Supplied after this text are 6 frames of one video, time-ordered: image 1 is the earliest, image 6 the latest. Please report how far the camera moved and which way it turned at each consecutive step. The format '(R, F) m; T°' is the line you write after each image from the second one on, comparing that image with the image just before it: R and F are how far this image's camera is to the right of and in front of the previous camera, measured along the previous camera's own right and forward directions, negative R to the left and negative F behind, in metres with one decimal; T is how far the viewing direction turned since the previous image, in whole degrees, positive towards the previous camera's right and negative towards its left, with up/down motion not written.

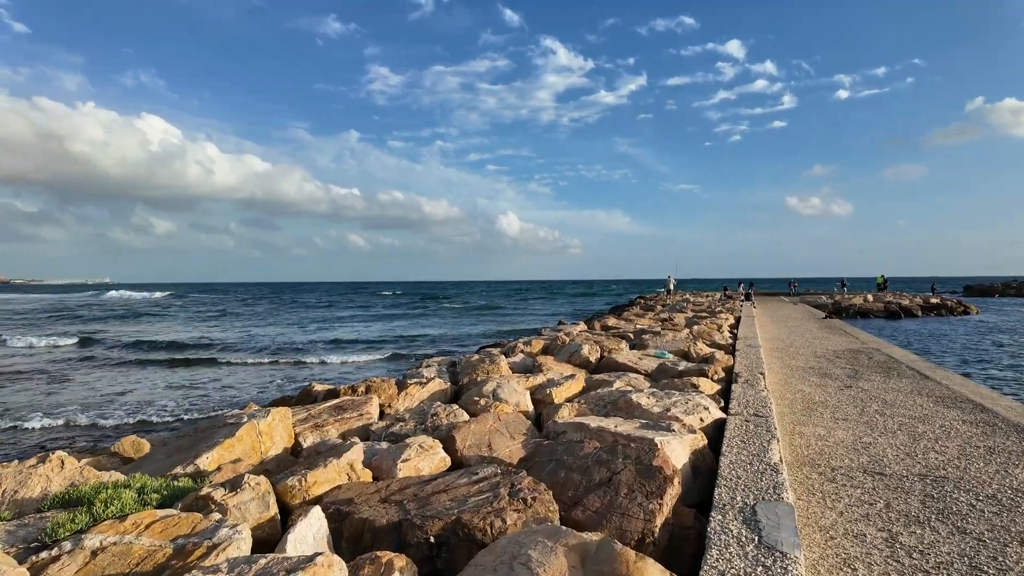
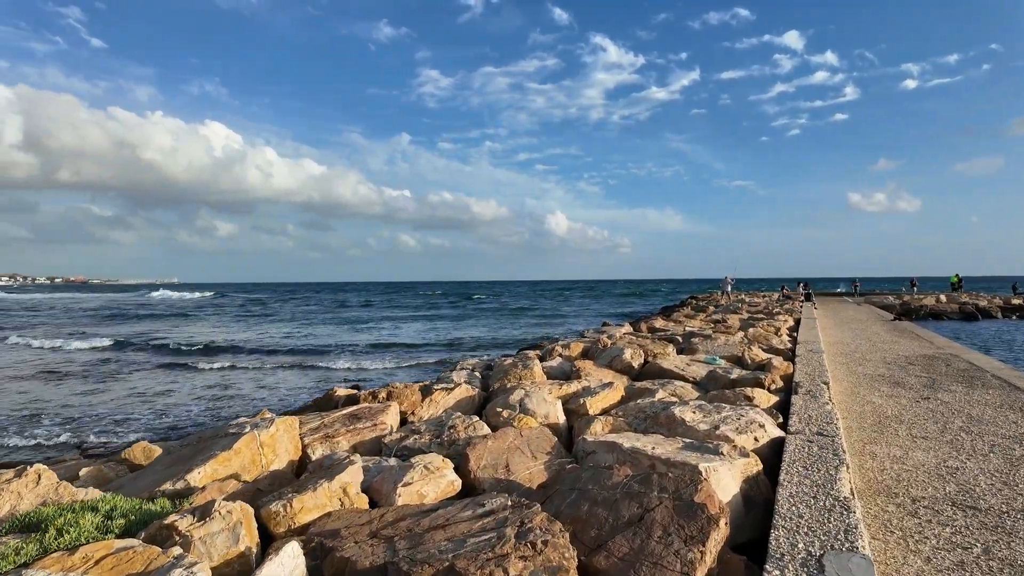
(+0.2, +0.6) m; -5°
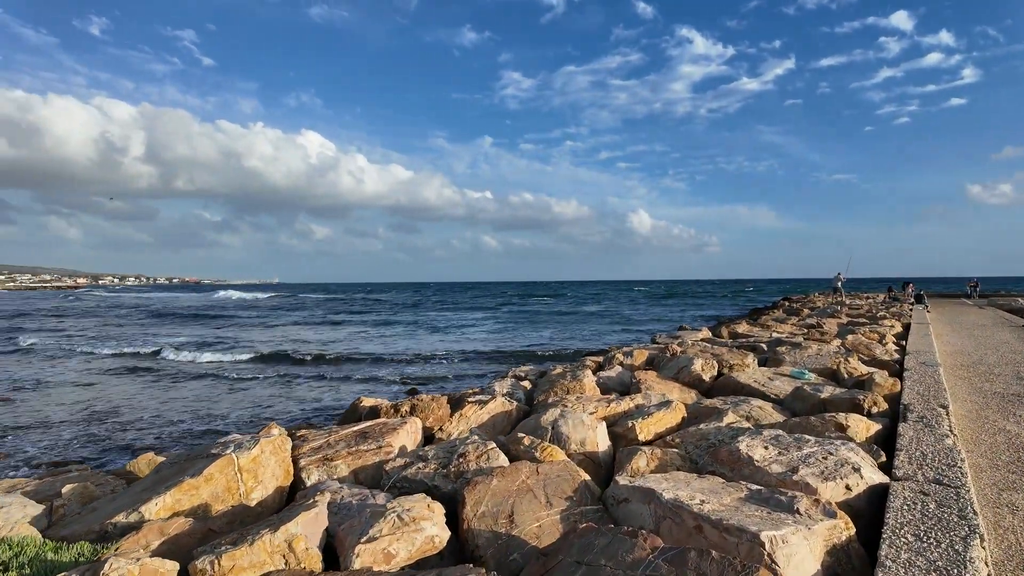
(+0.4, +0.9) m; -8°
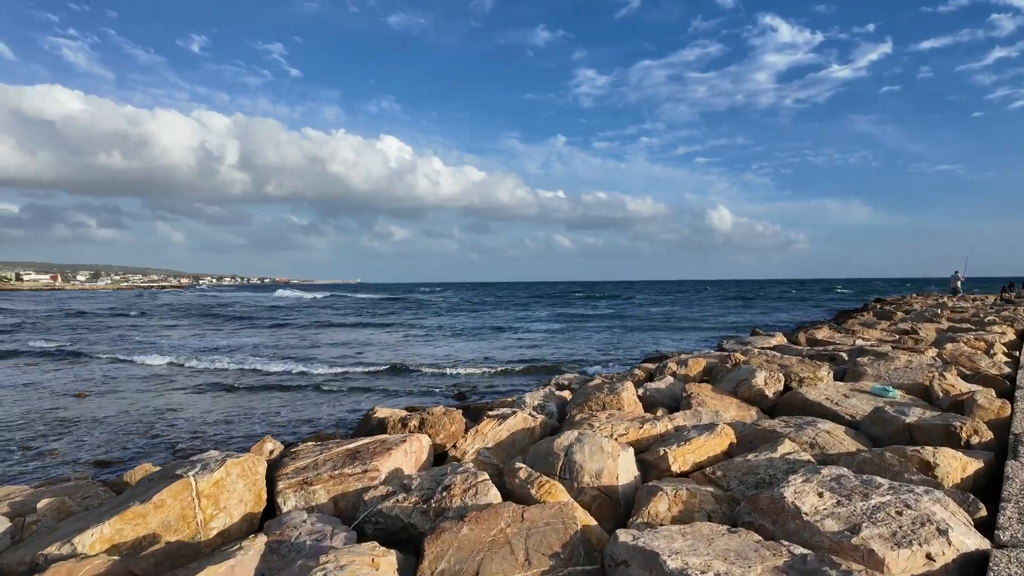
(+0.5, +0.7) m; -7°
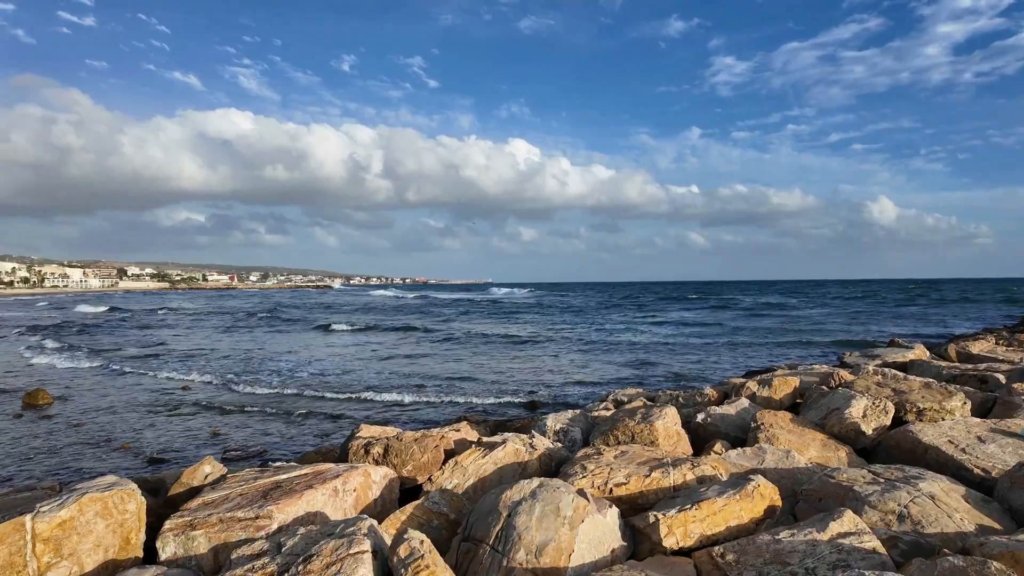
(+1.1, +1.1) m; -12°
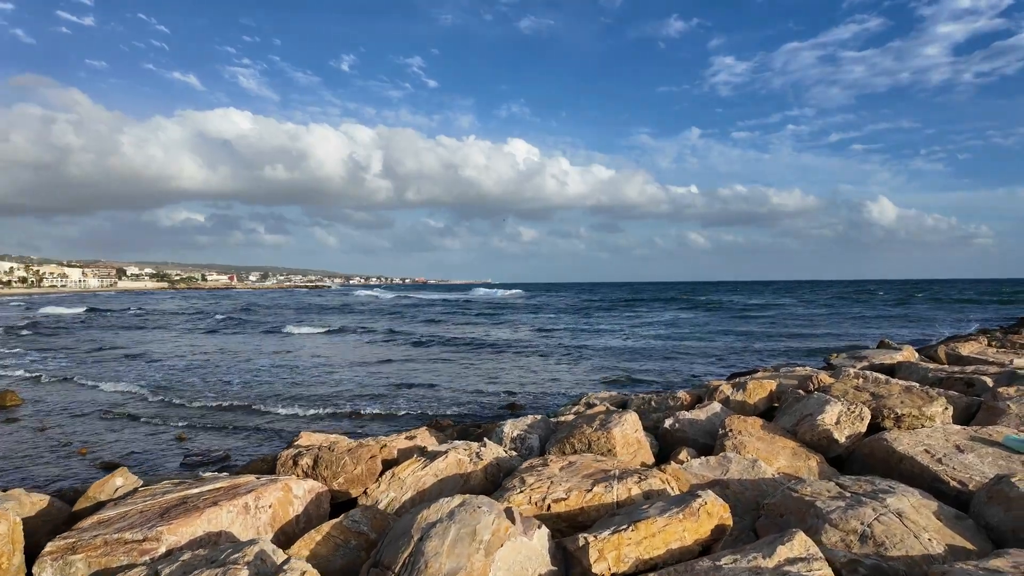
(+0.4, +0.3) m; 0°
